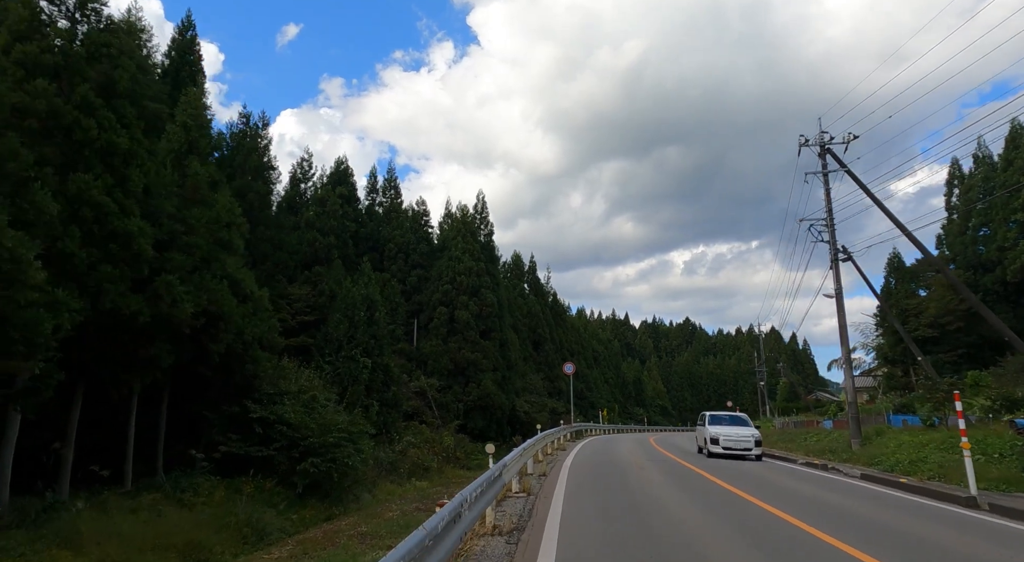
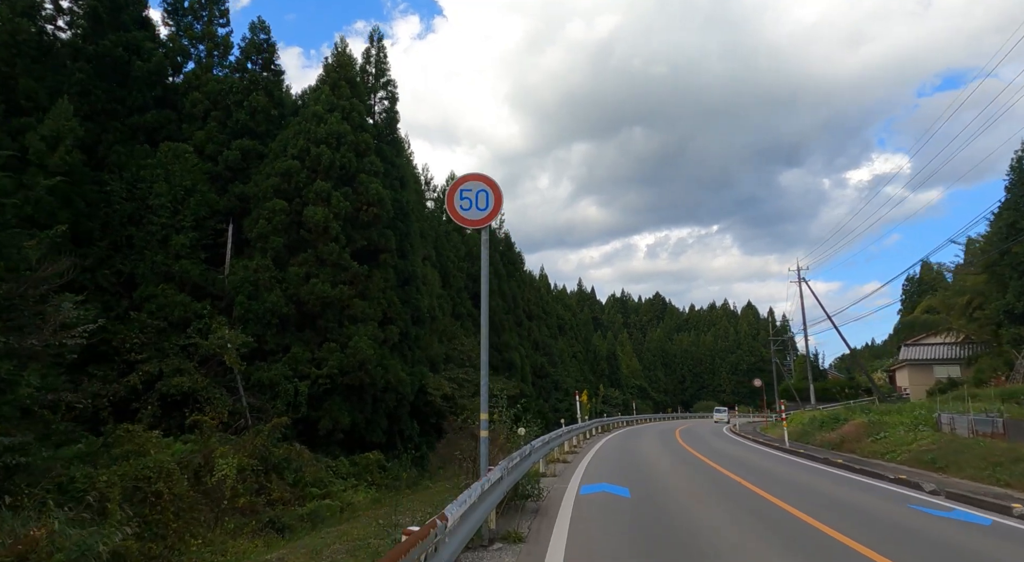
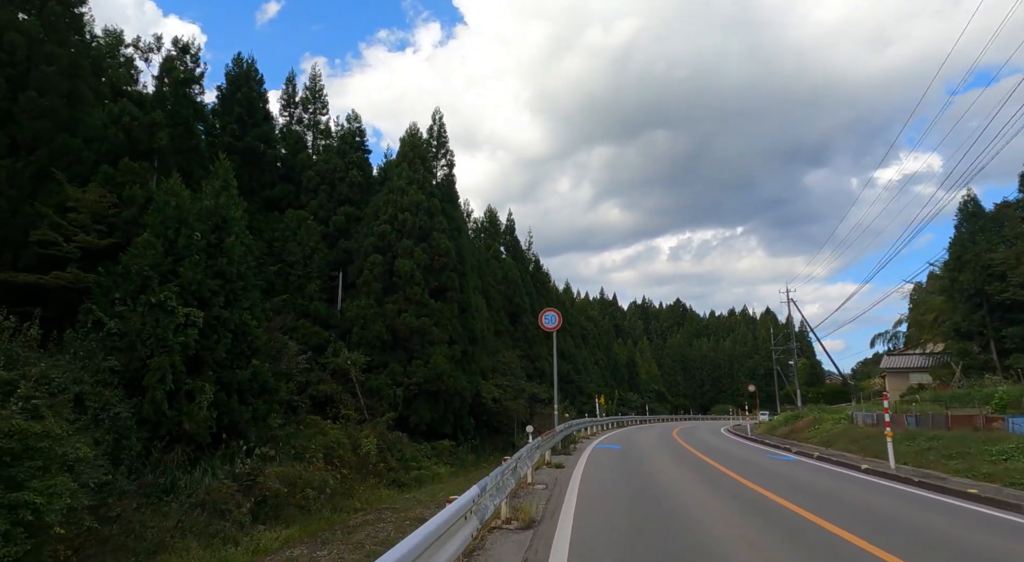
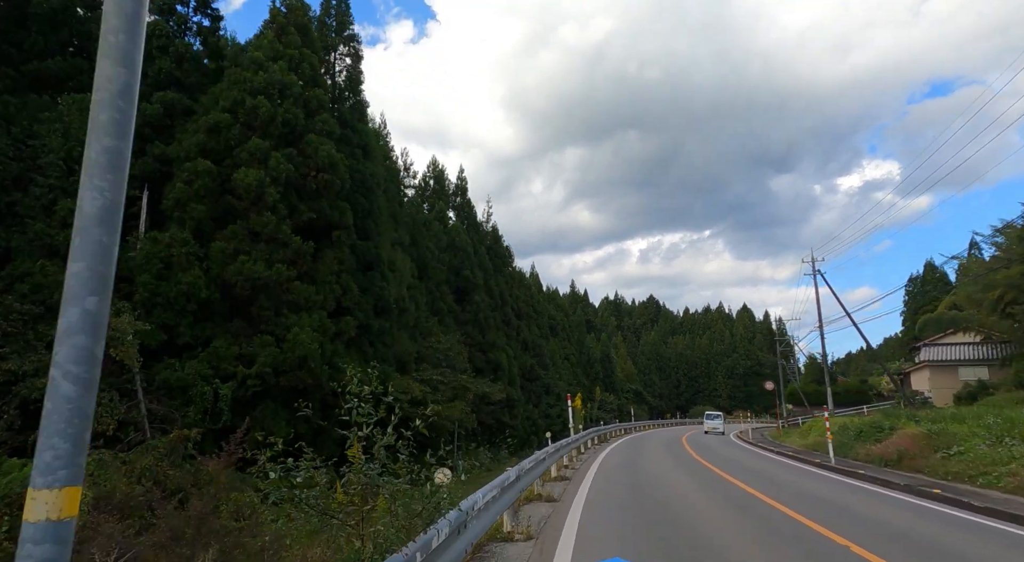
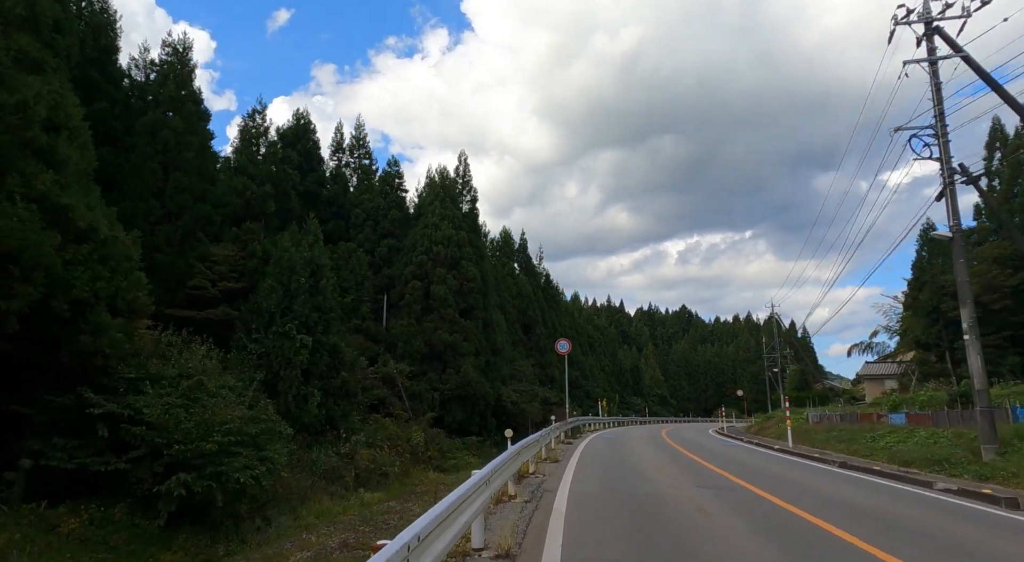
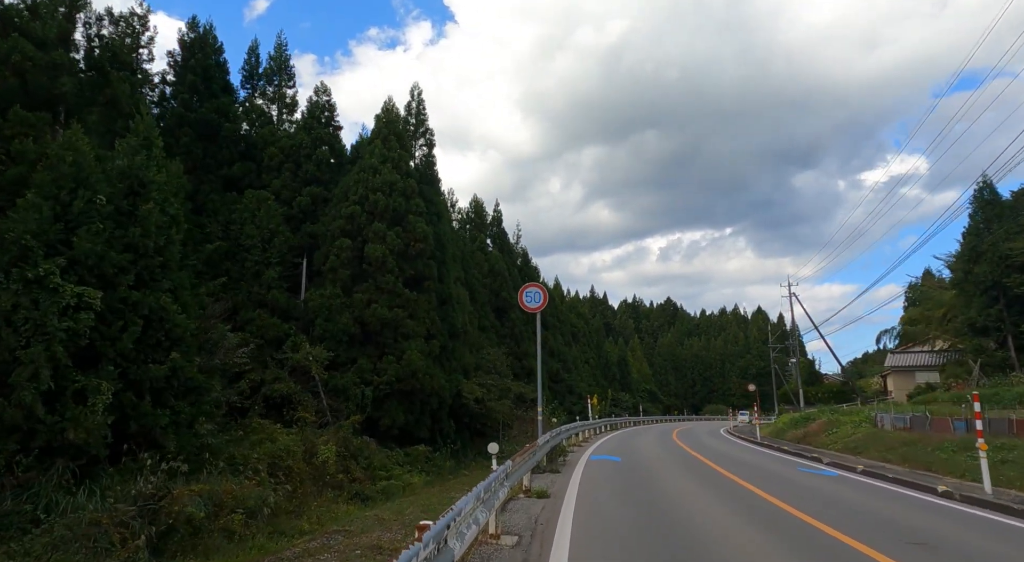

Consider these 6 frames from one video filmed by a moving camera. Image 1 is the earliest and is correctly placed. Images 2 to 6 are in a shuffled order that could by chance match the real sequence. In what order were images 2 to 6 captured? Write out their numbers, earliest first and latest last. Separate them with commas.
5, 3, 6, 2, 4
